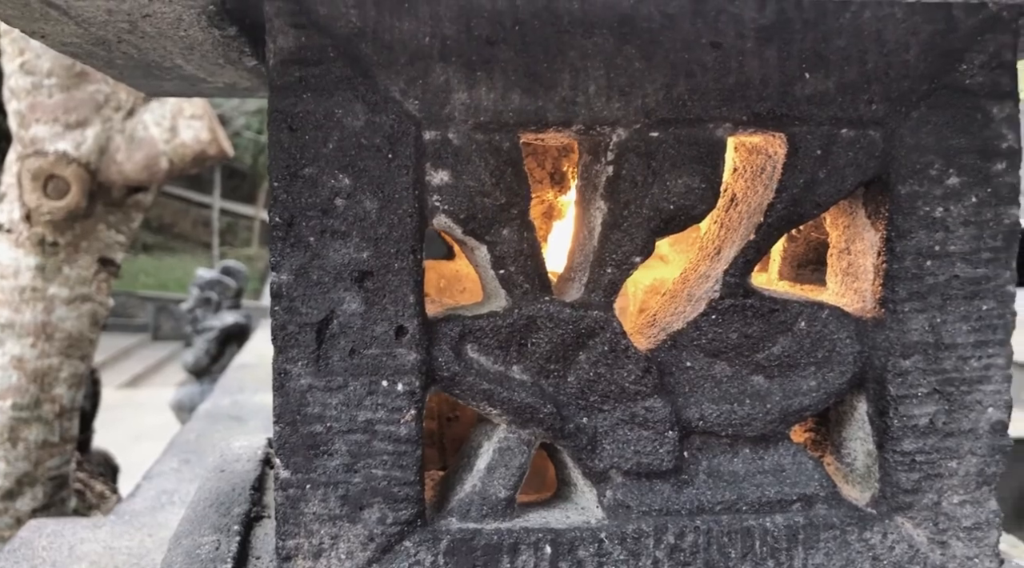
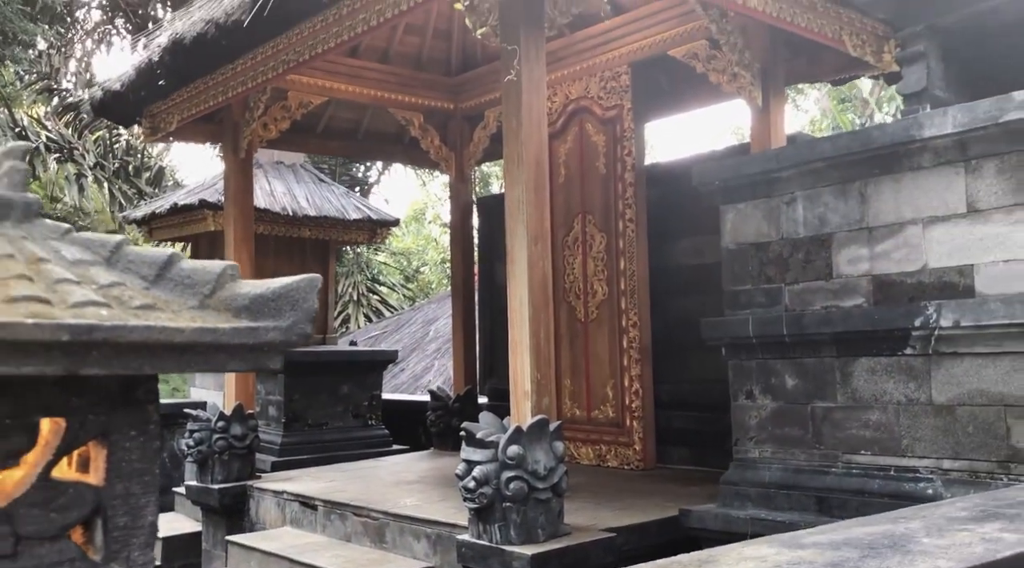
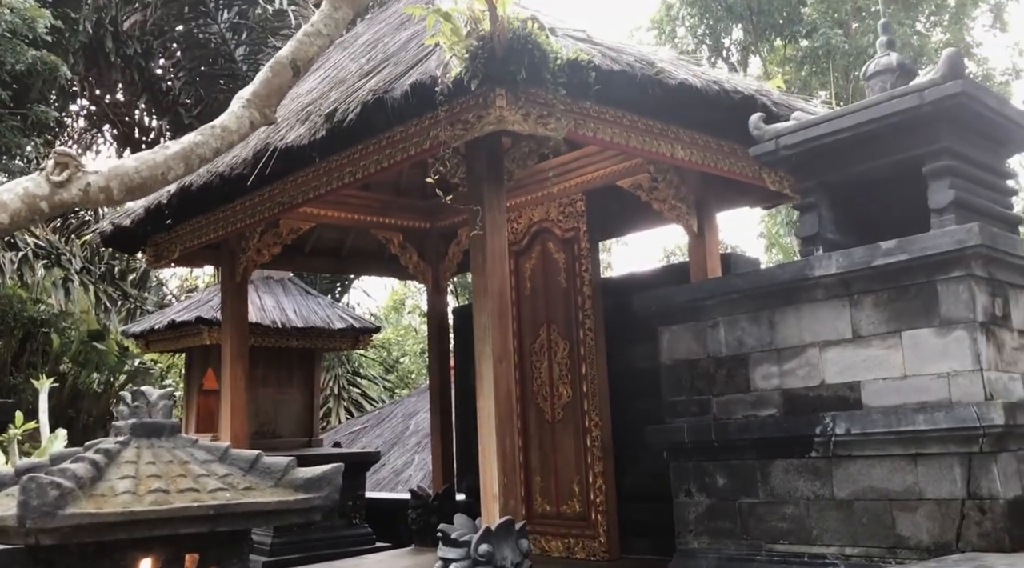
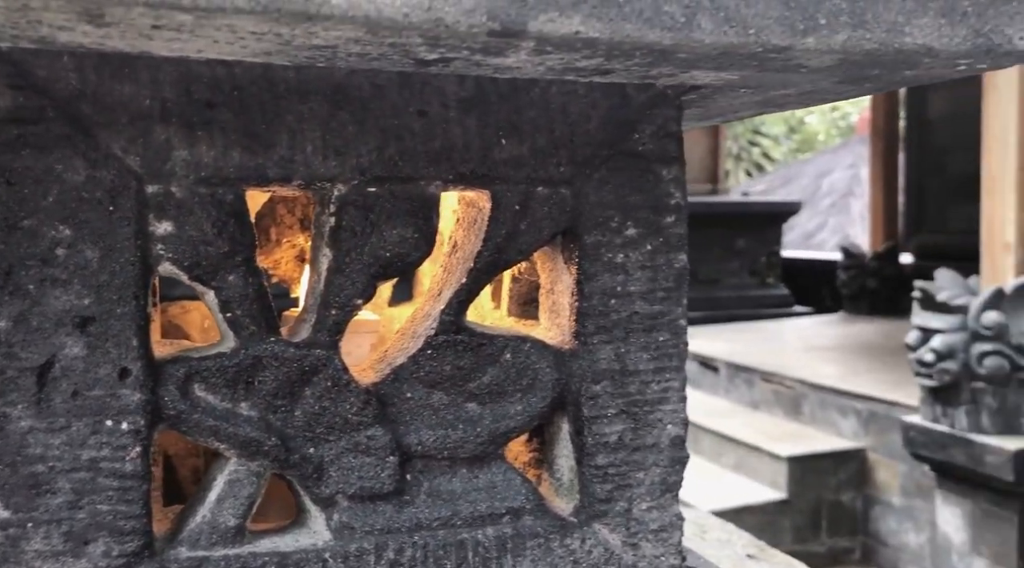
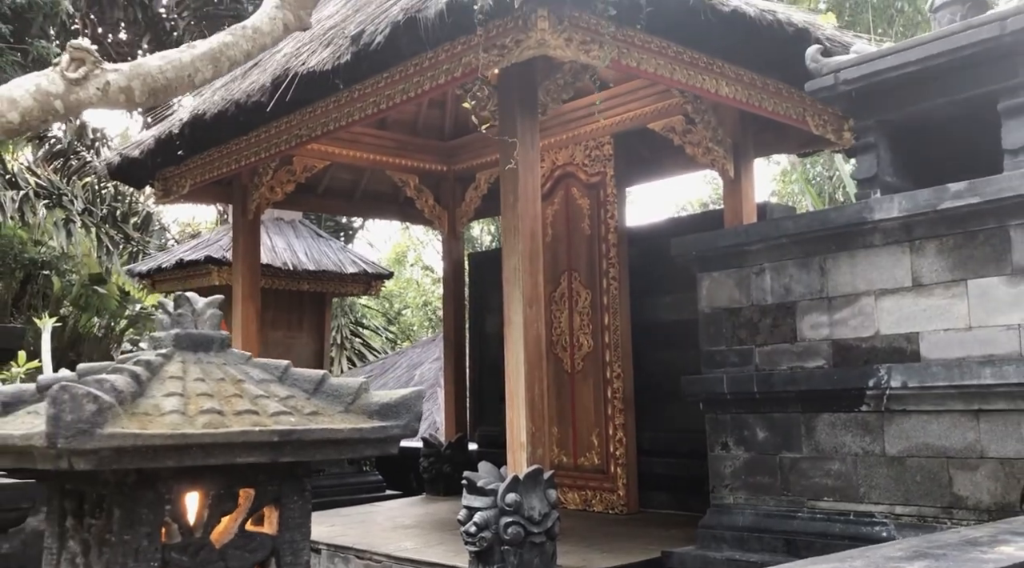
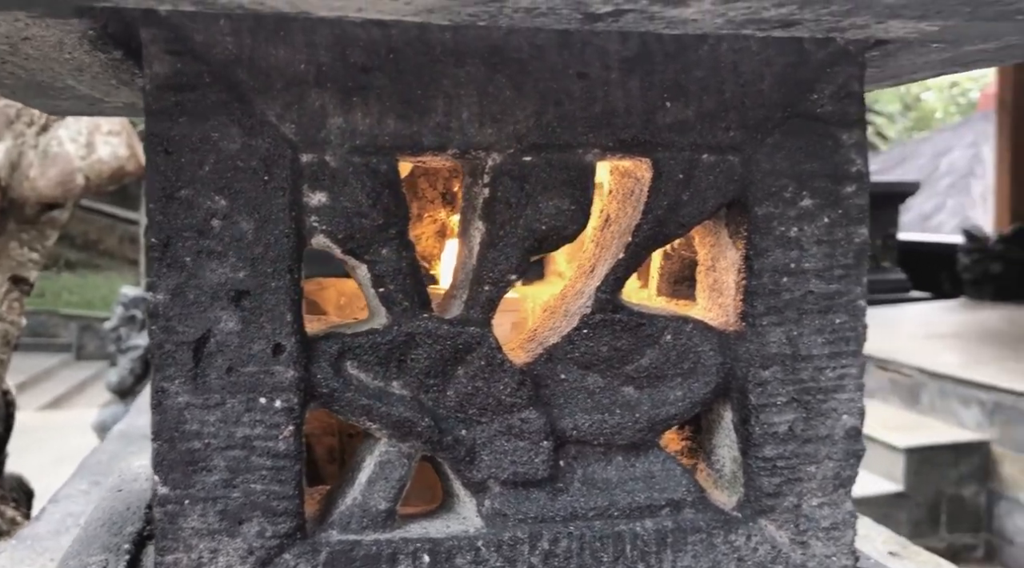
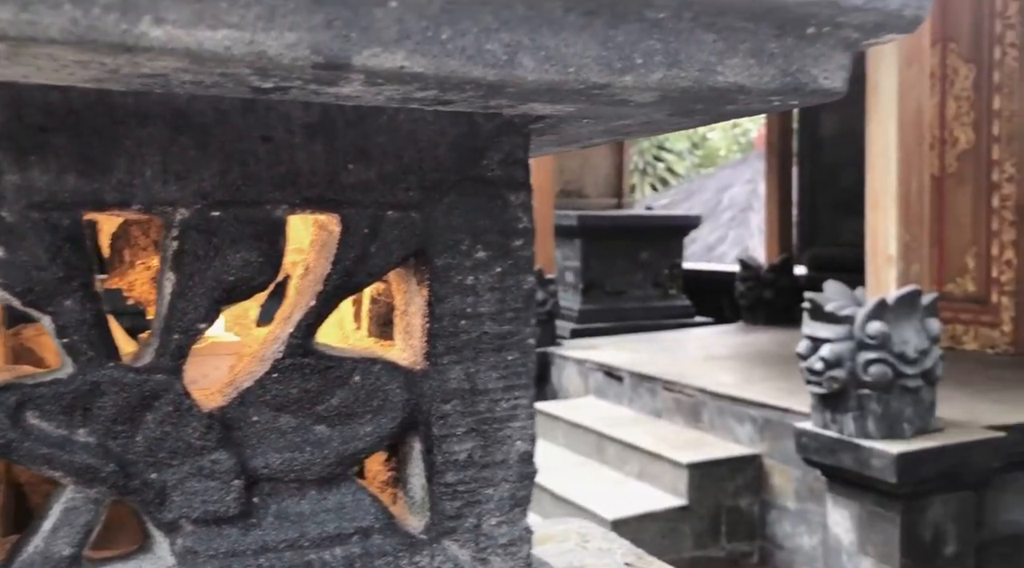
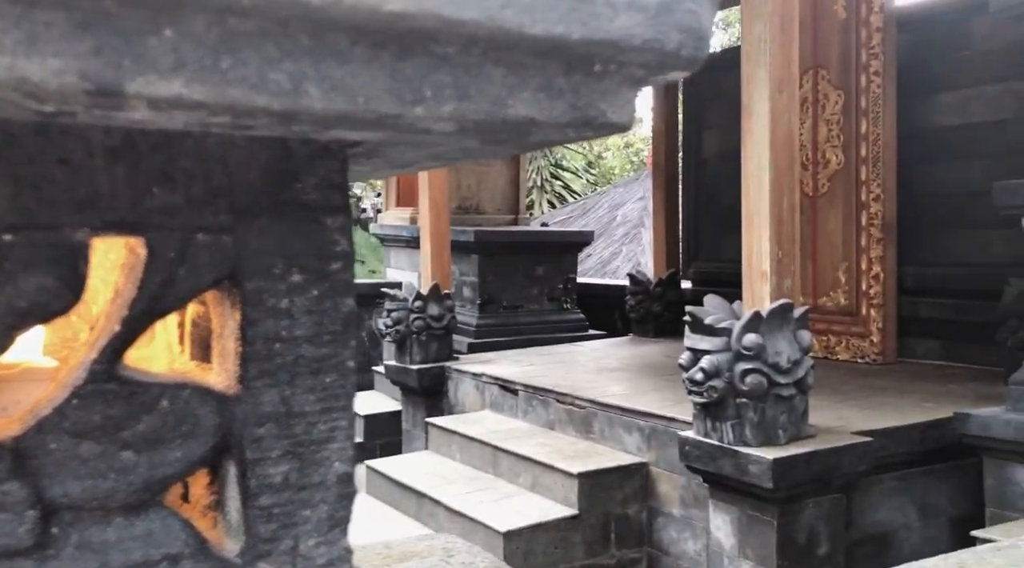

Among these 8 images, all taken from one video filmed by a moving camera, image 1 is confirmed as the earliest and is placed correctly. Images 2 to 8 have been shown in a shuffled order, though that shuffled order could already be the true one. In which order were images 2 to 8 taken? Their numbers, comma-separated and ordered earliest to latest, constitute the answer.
6, 4, 7, 8, 2, 5, 3
